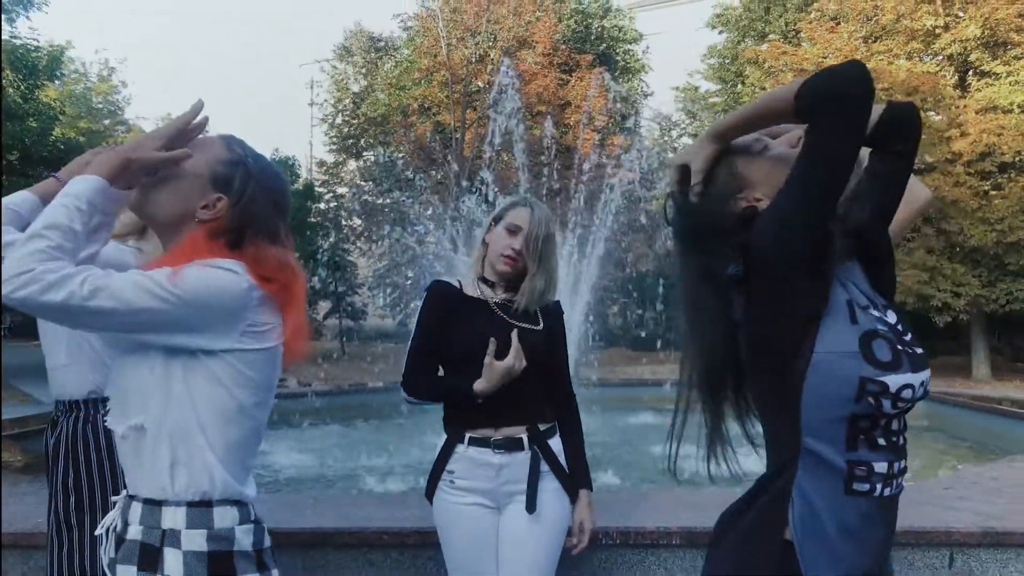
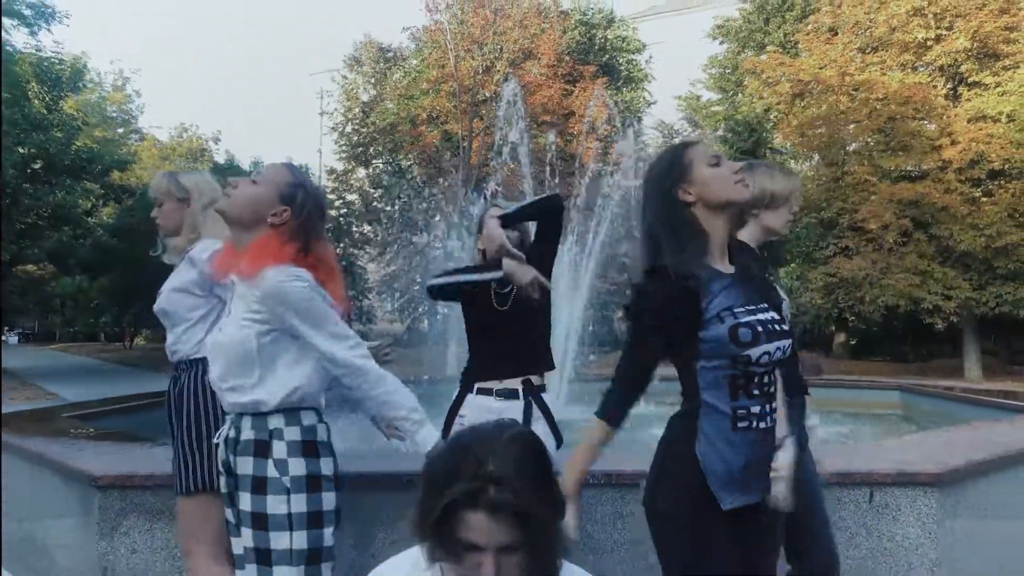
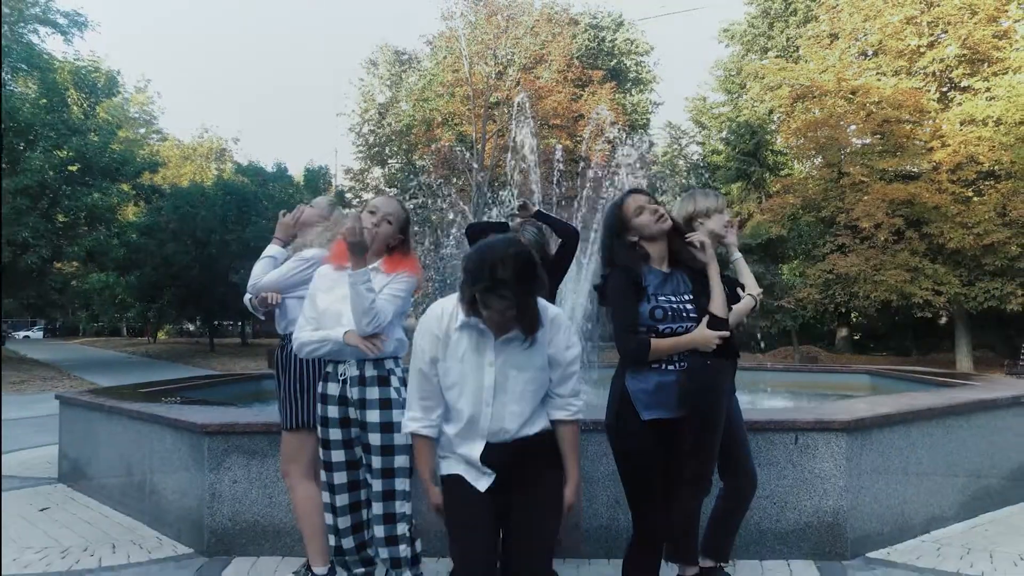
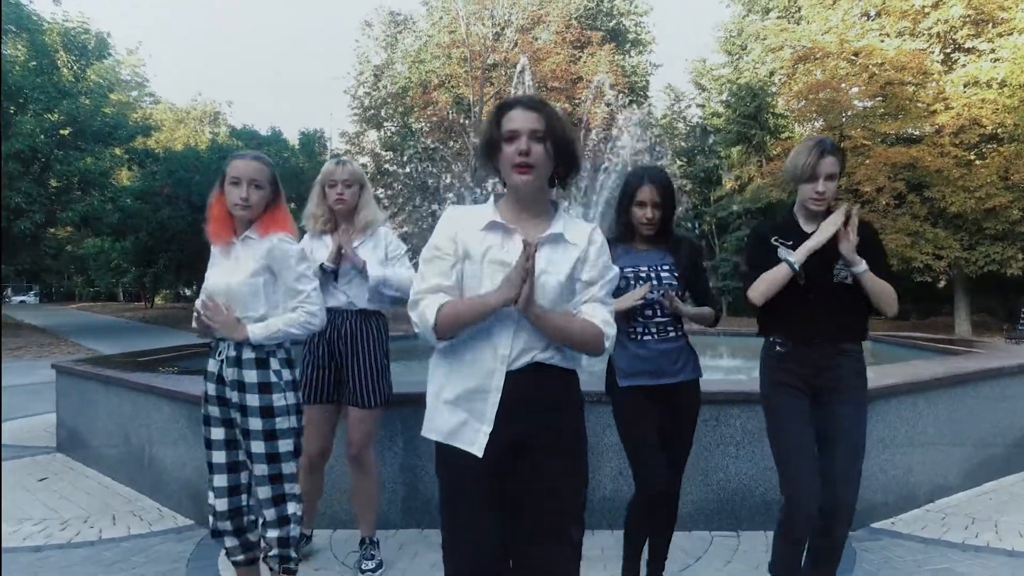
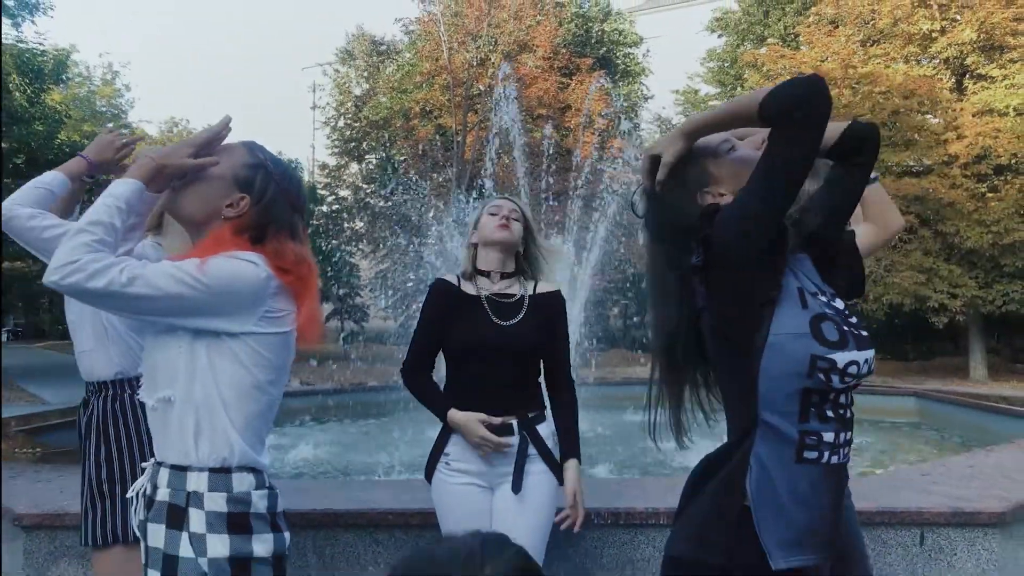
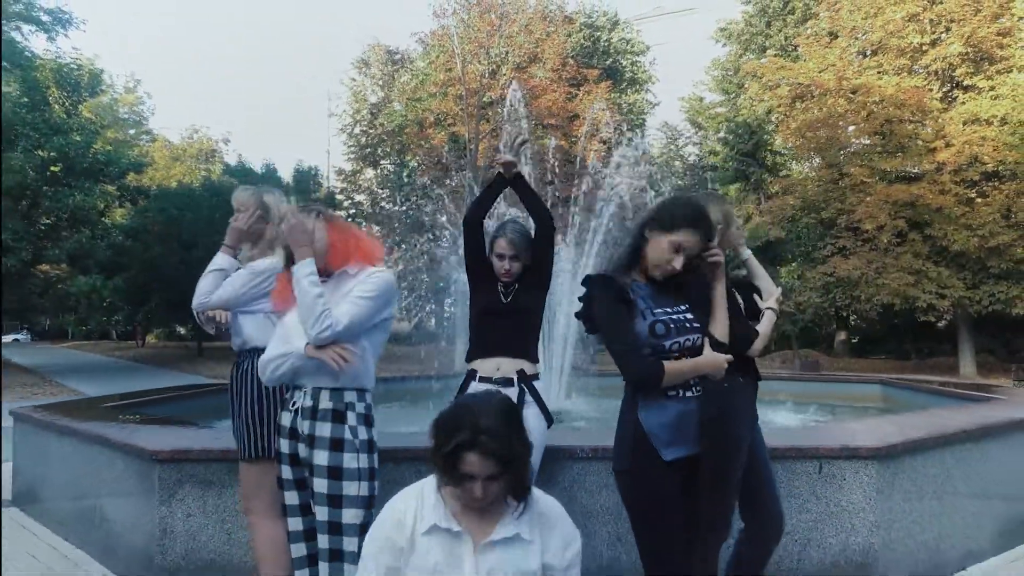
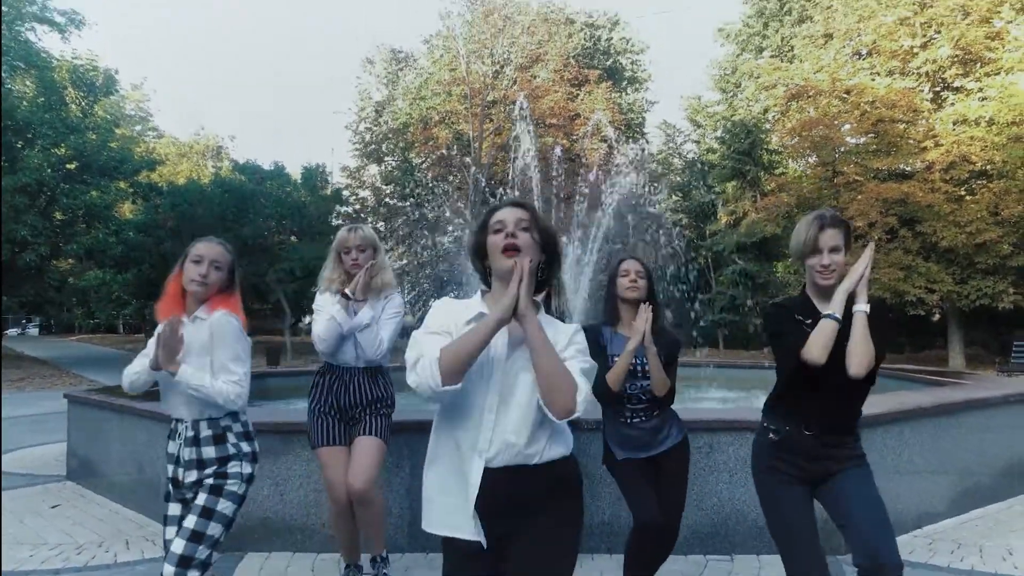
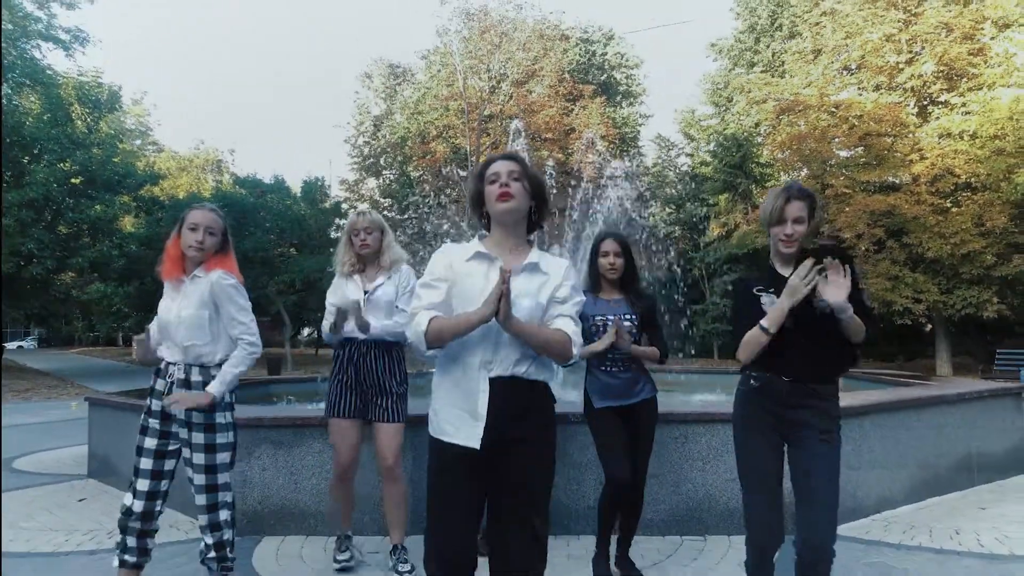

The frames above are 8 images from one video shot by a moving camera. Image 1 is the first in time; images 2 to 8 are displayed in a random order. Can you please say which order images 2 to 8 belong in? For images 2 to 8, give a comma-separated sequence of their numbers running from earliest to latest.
5, 2, 6, 3, 4, 7, 8
